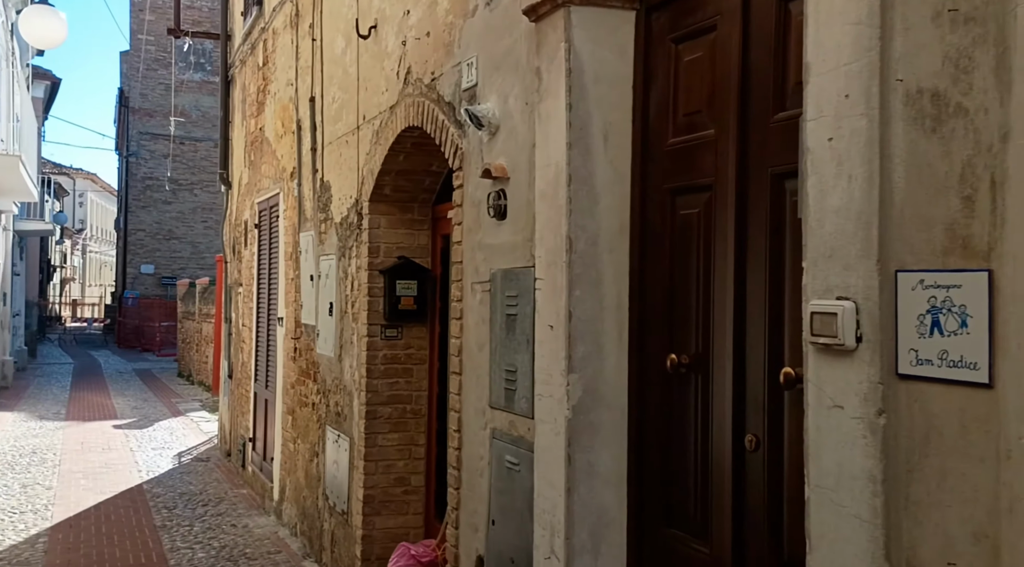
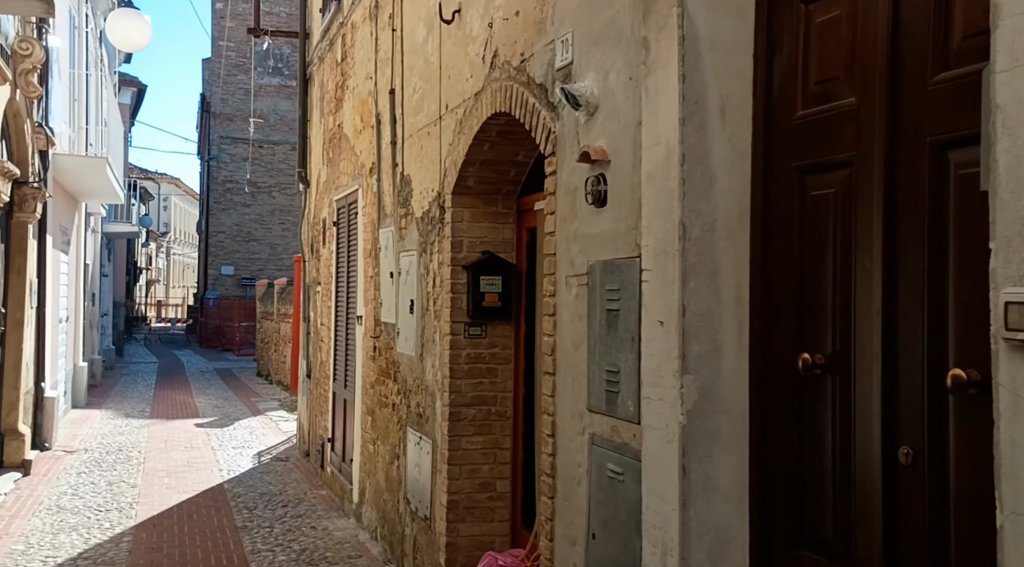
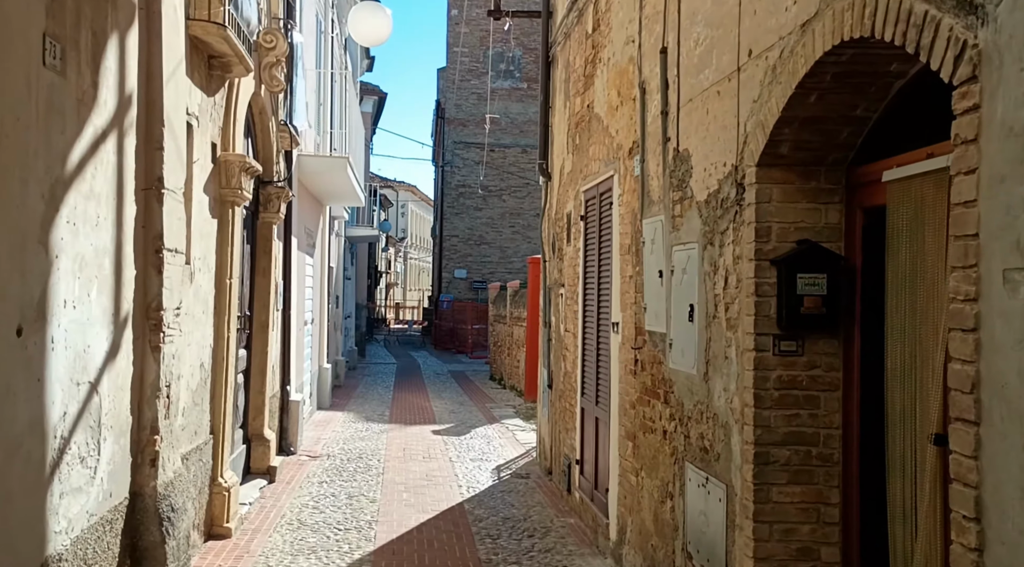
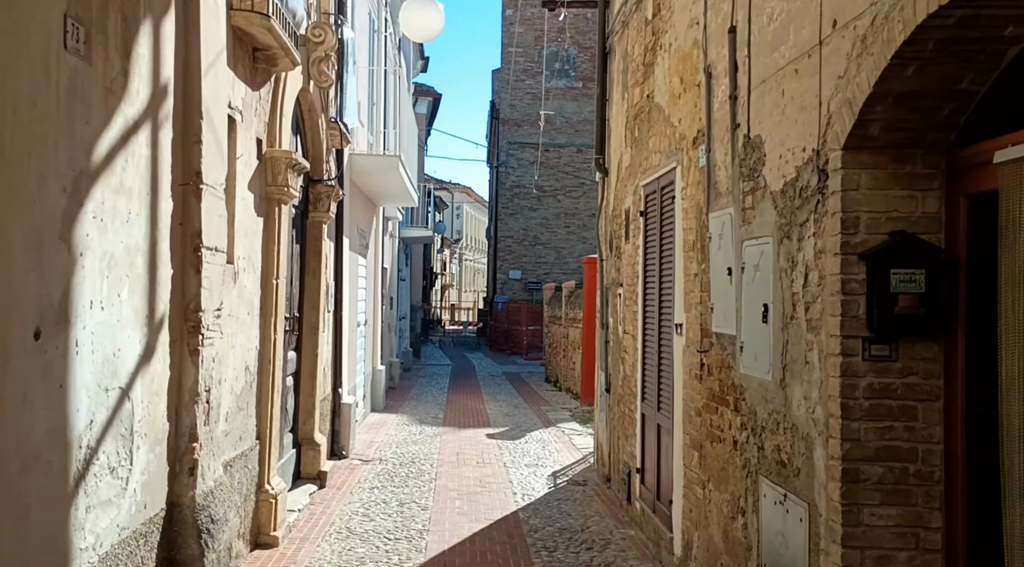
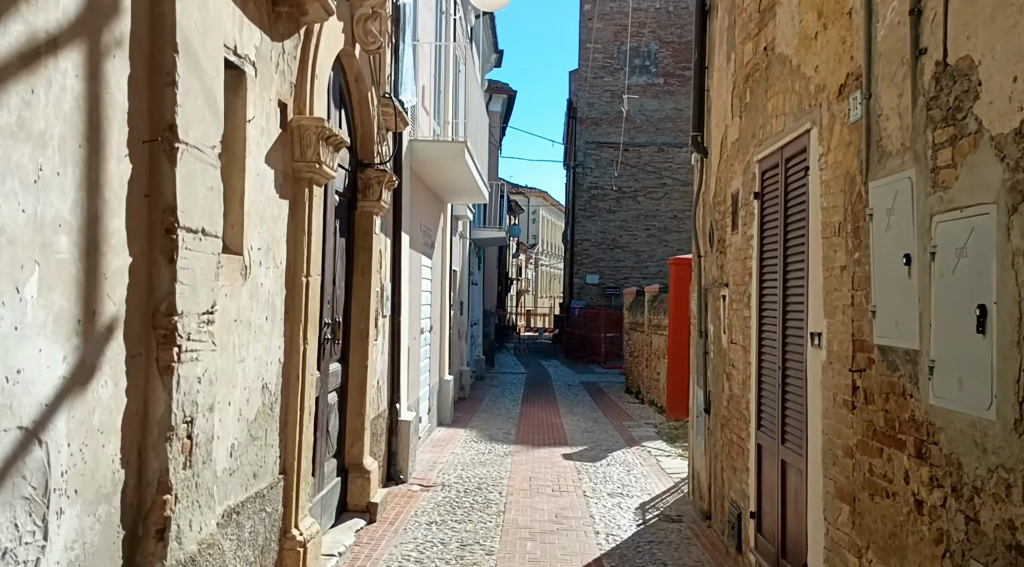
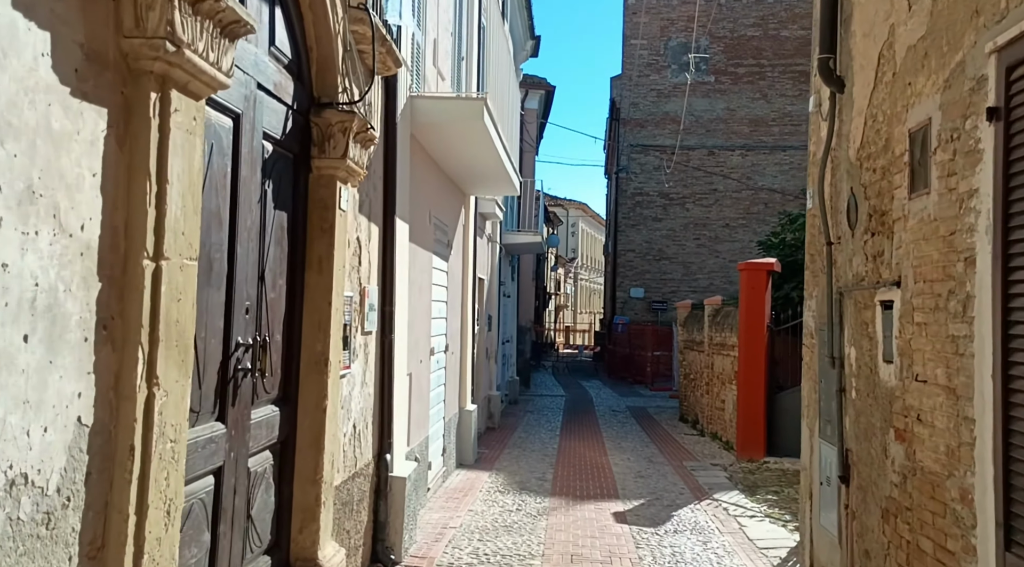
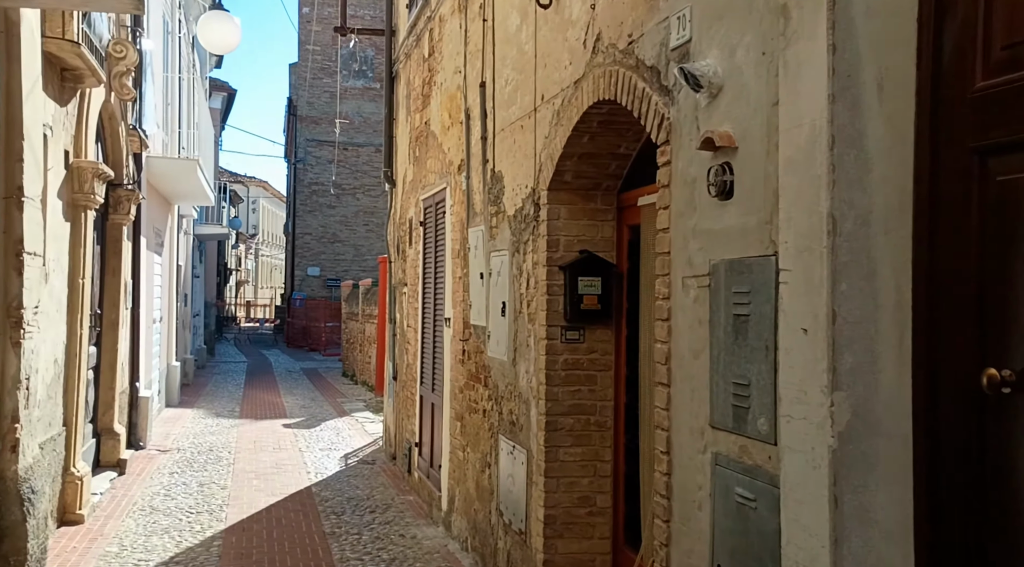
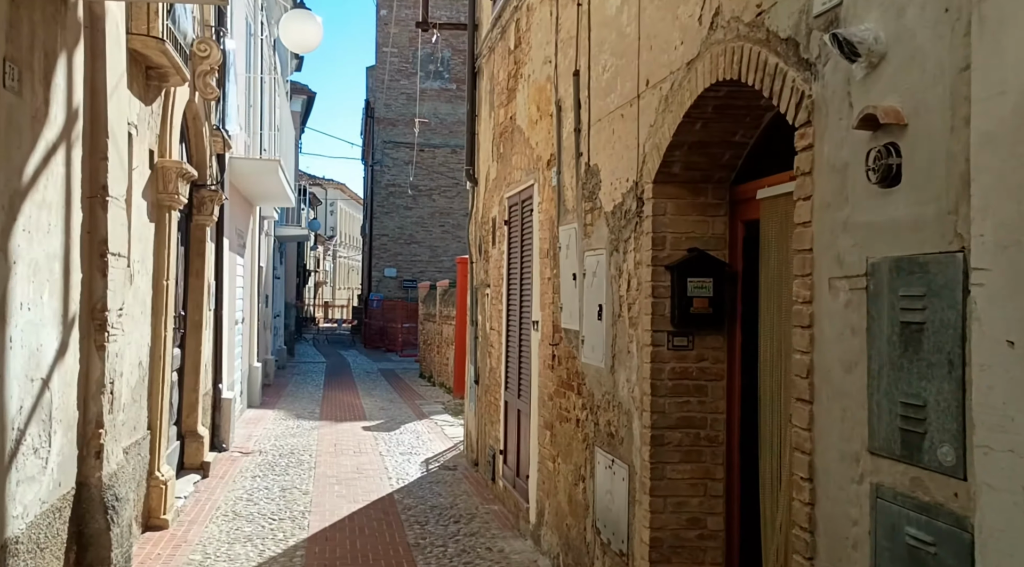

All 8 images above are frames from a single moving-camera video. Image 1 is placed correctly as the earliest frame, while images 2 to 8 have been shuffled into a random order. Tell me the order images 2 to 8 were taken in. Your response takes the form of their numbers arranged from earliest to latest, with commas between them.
2, 7, 8, 3, 4, 5, 6
